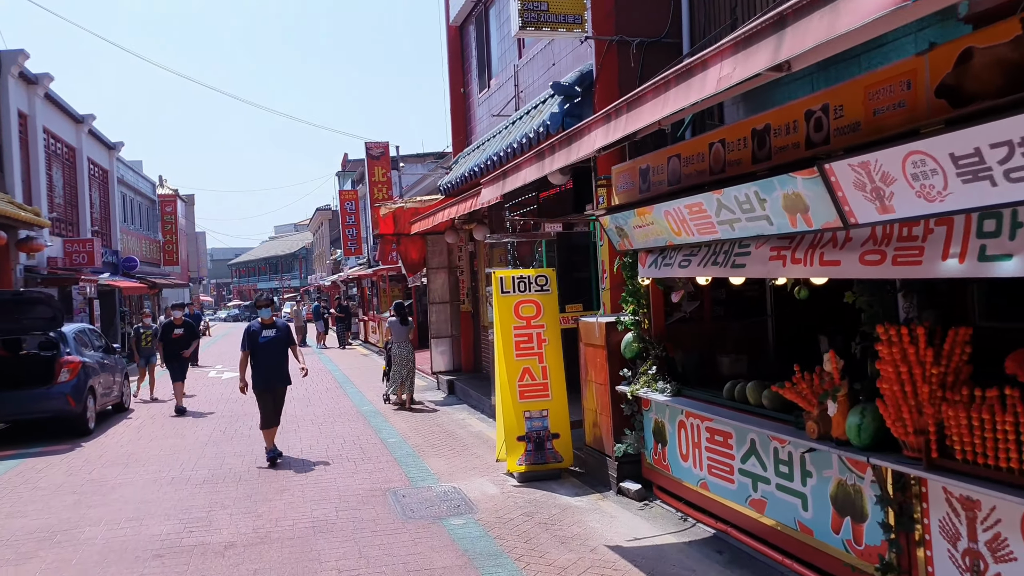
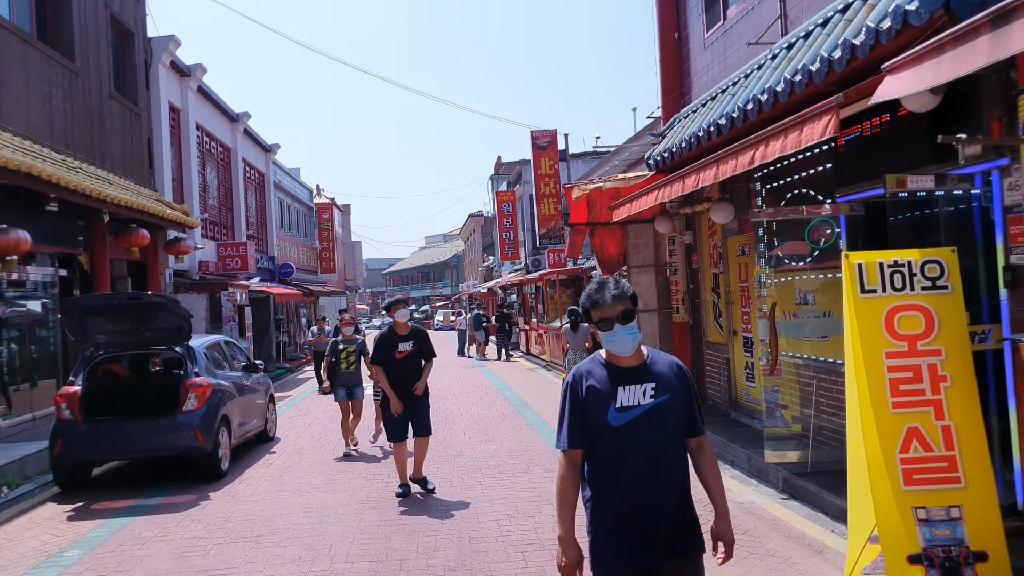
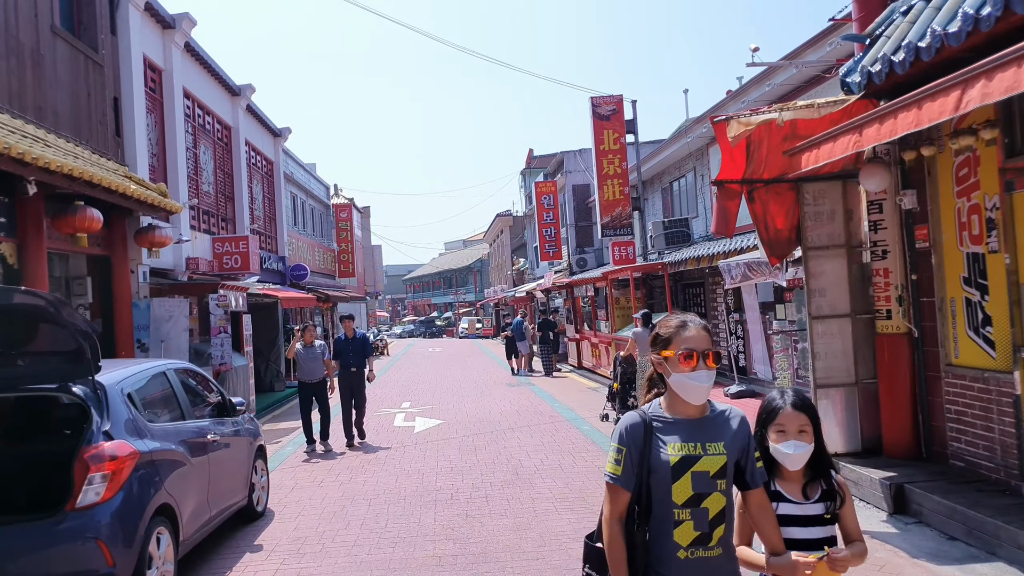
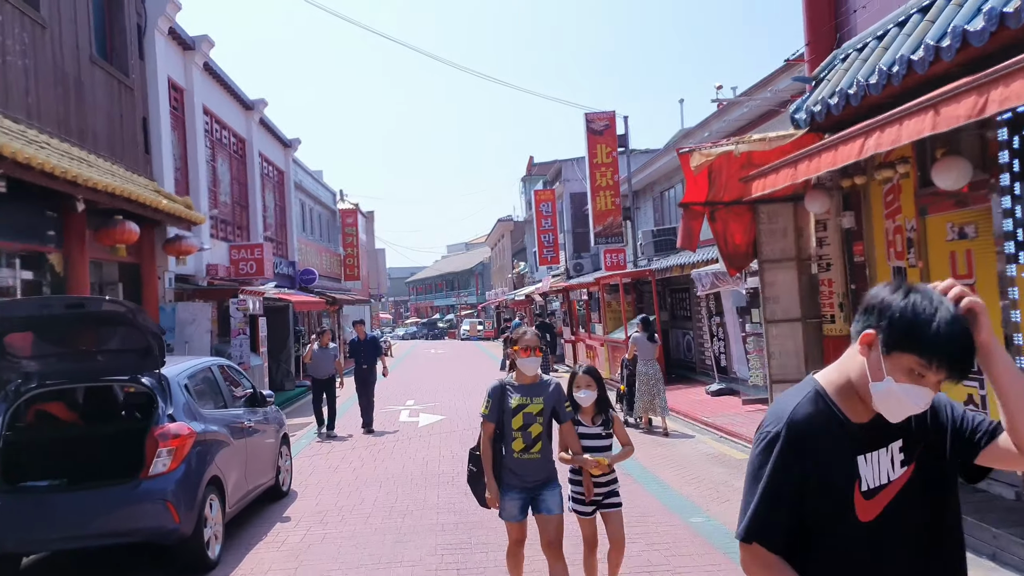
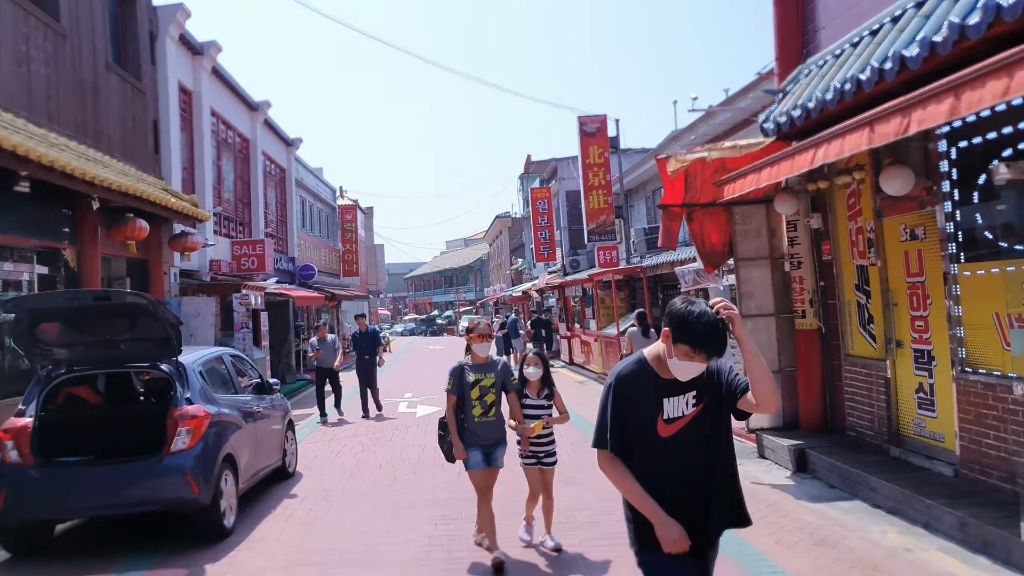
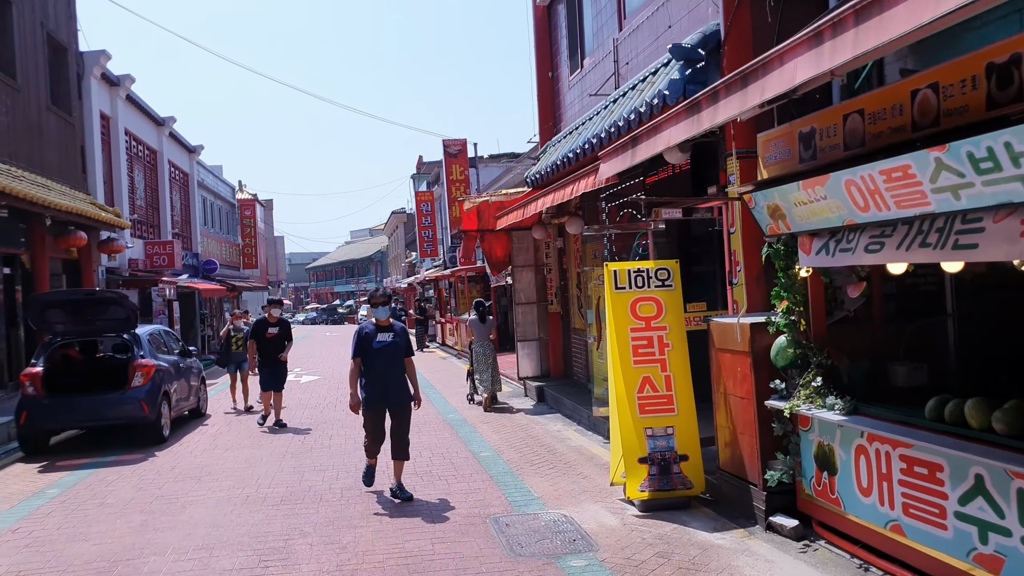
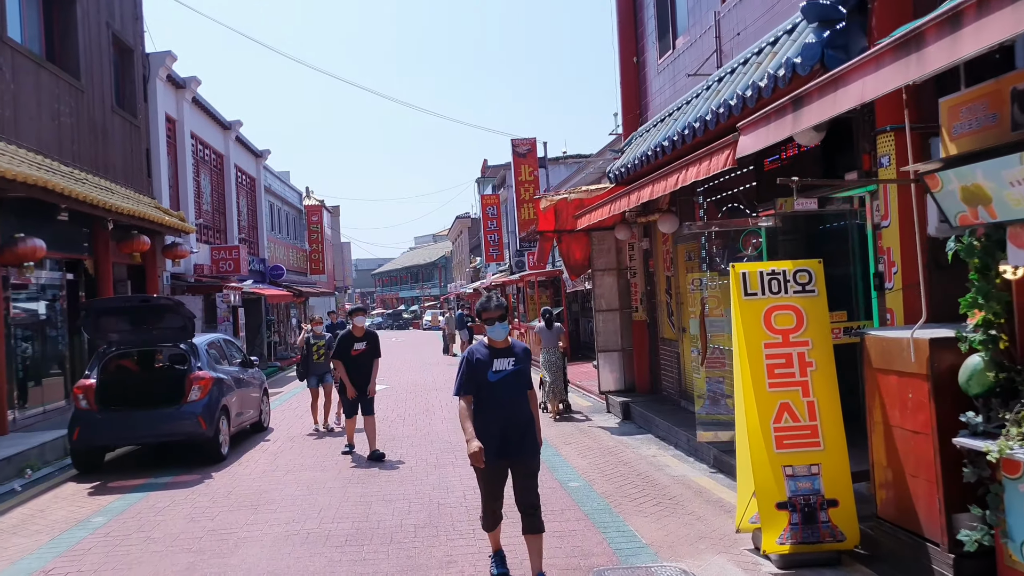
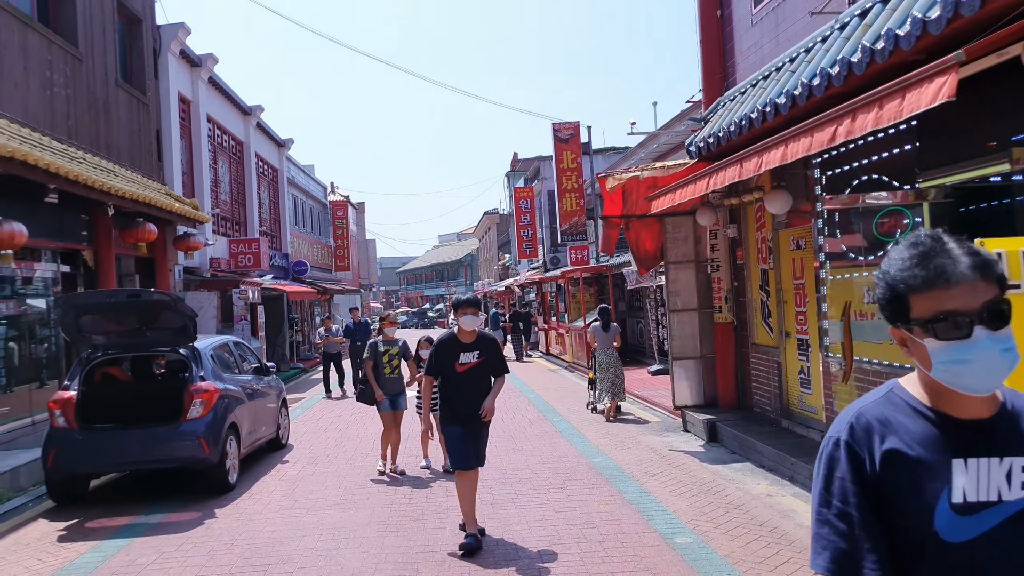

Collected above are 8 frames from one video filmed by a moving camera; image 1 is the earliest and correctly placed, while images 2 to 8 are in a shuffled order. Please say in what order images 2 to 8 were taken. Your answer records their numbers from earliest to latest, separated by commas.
6, 7, 2, 8, 5, 4, 3
